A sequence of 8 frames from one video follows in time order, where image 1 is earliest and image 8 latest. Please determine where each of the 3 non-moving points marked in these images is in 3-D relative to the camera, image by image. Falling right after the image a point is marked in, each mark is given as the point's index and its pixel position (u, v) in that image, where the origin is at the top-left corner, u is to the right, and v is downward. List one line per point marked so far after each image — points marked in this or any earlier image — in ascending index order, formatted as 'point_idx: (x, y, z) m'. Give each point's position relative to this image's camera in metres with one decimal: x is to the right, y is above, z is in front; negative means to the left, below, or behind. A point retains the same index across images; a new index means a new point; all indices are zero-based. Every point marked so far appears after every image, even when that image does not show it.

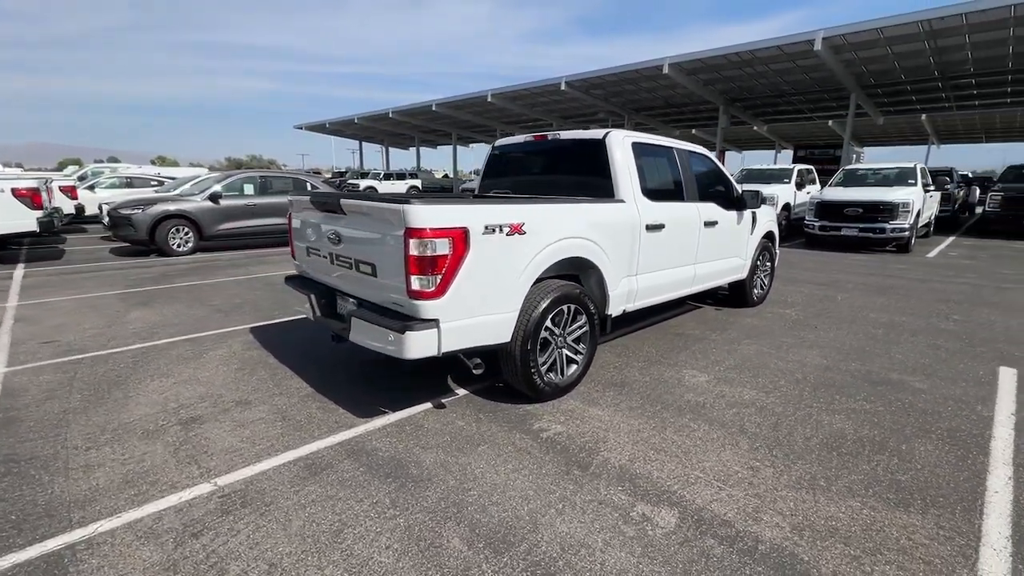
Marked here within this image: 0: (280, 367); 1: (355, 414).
0: (-2.2, -0.8, +4.6) m
1: (-1.2, -1.0, +3.7) m
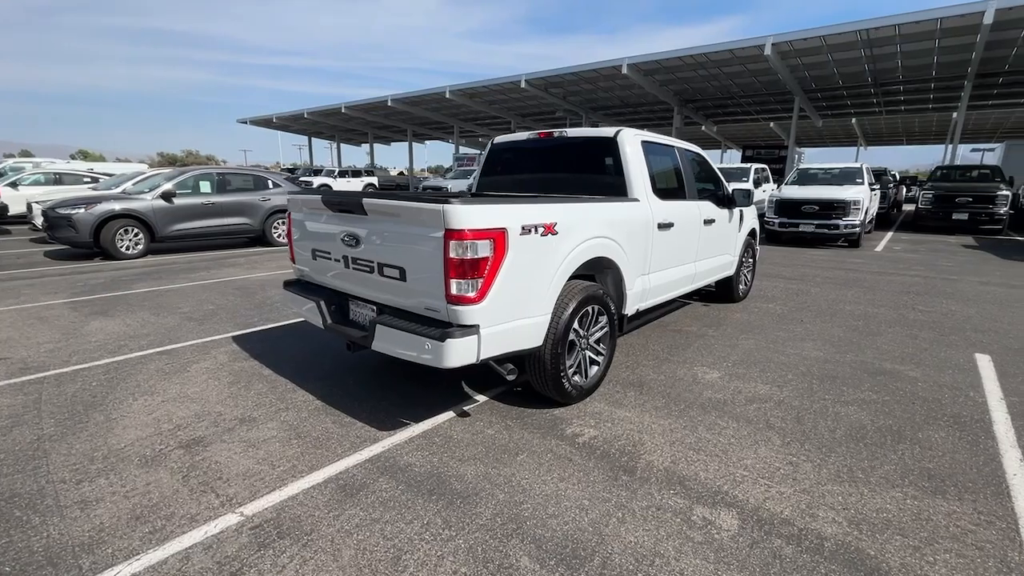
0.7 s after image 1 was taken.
0: (-2.1, -0.8, +4.3) m
1: (-1.0, -1.0, +3.5) m
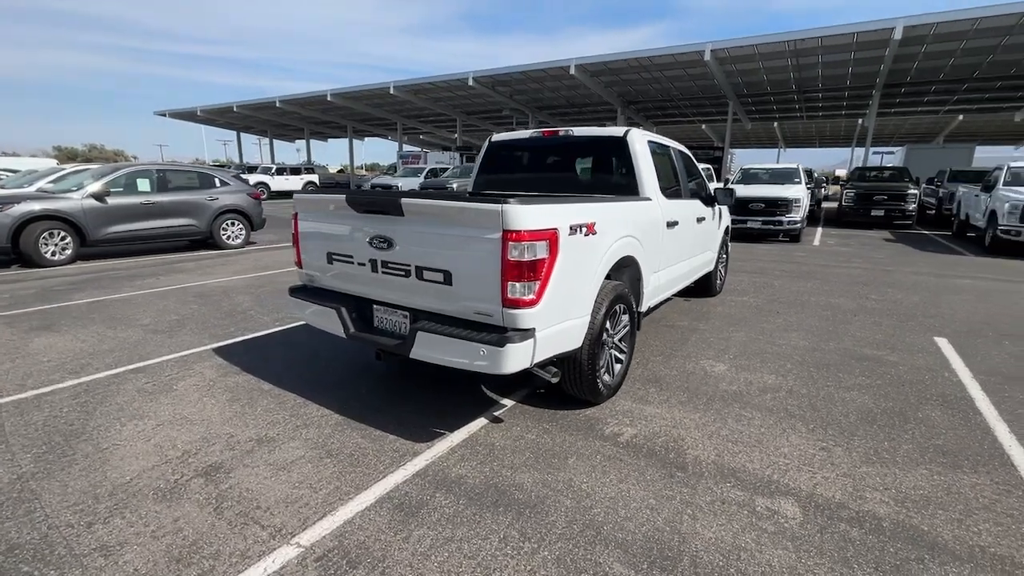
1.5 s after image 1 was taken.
0: (-1.9, -0.9, +3.9) m
1: (-0.7, -1.1, +3.3) m
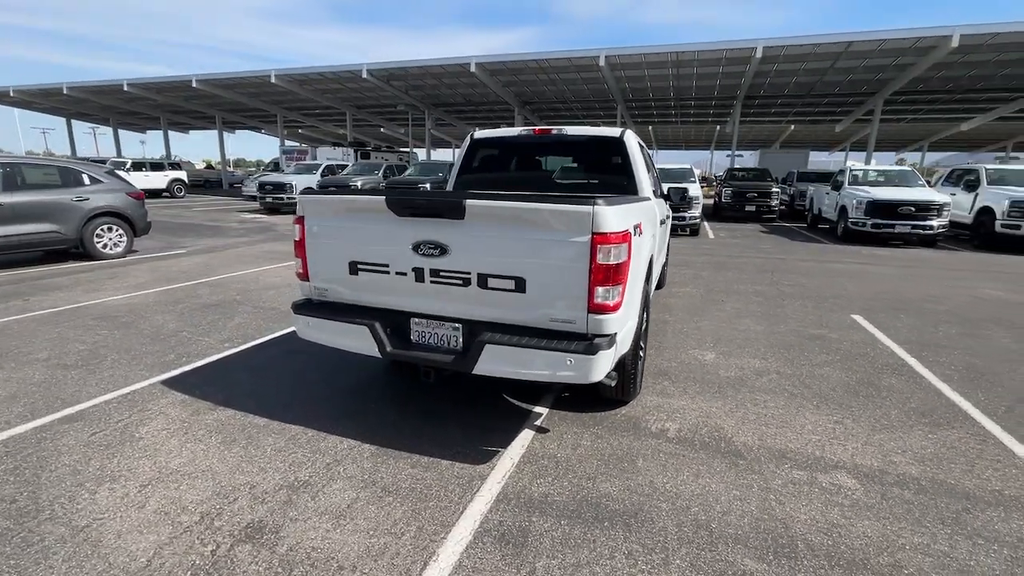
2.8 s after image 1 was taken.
0: (-1.6, -1.0, +3.4) m
1: (-0.3, -1.1, +3.0) m
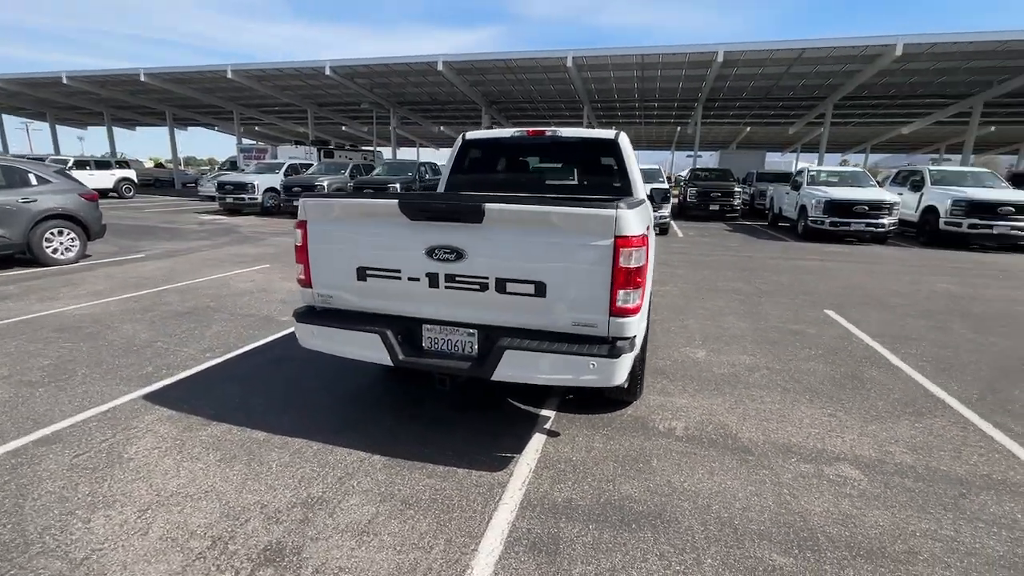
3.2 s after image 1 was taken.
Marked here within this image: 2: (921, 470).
0: (-1.5, -1.0, +3.2) m
1: (-0.2, -1.1, +3.0) m
2: (+2.7, -1.2, +3.1) m
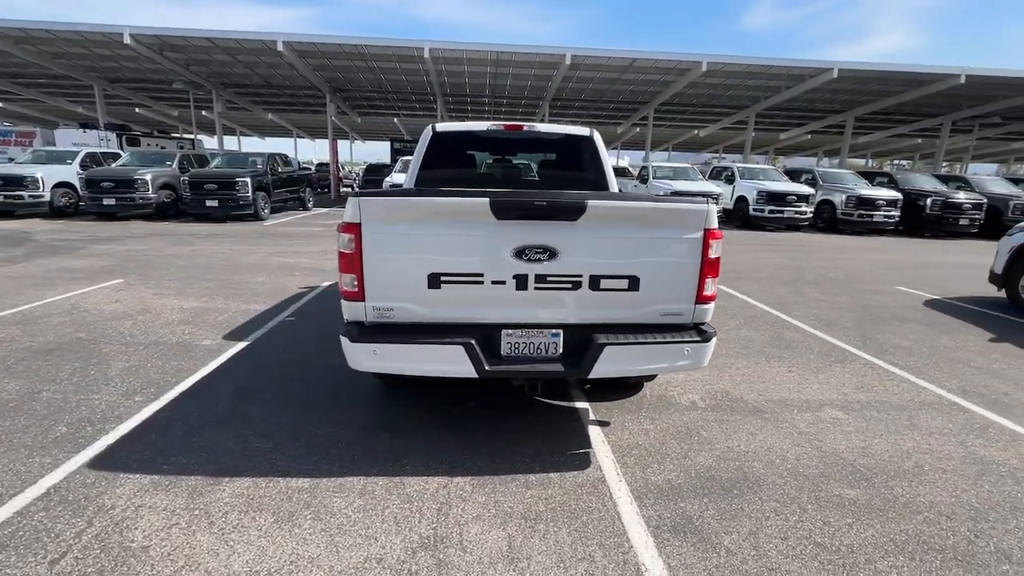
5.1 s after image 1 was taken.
0: (-1.0, -1.1, +2.8) m
1: (+0.3, -1.1, +2.9) m
2: (+3.0, -1.0, +3.9) m
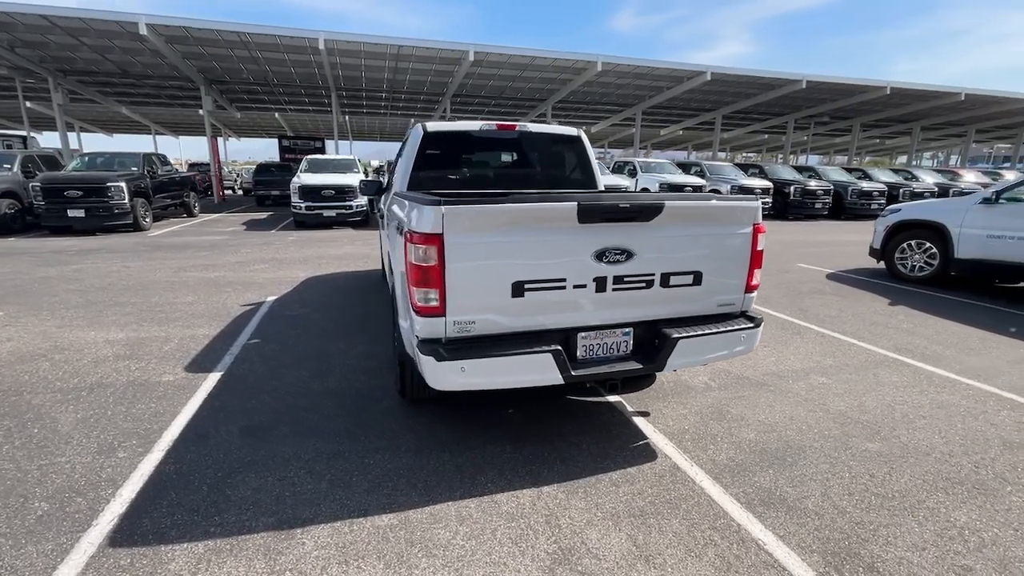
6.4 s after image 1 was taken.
0: (-0.4, -1.2, +2.6) m
1: (+0.8, -1.1, +3.0) m
2: (+3.2, -0.8, +4.6) m
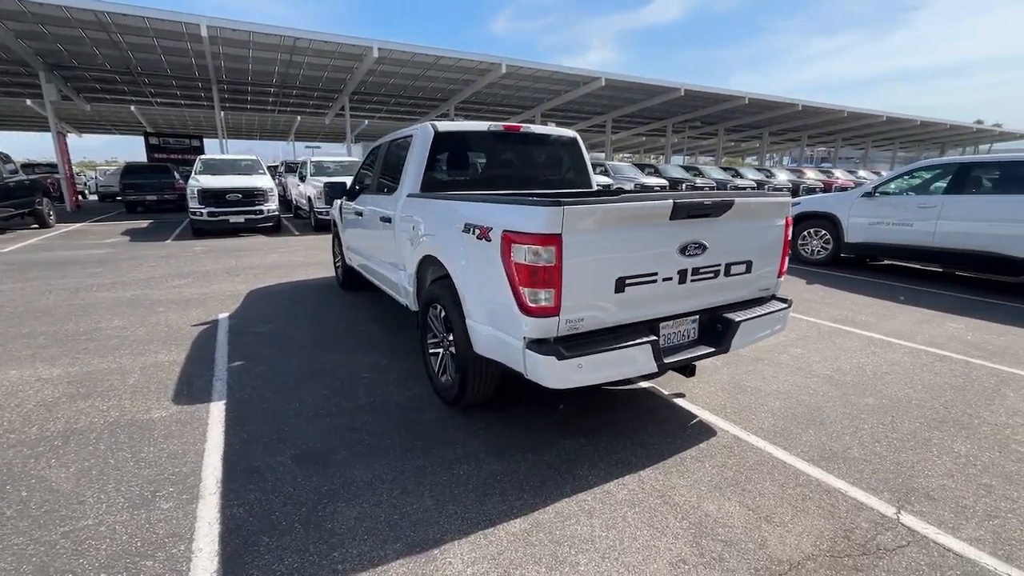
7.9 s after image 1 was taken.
0: (+0.2, -1.2, +2.6) m
1: (+1.3, -1.1, +3.3) m
2: (+3.3, -0.6, +5.3) m
